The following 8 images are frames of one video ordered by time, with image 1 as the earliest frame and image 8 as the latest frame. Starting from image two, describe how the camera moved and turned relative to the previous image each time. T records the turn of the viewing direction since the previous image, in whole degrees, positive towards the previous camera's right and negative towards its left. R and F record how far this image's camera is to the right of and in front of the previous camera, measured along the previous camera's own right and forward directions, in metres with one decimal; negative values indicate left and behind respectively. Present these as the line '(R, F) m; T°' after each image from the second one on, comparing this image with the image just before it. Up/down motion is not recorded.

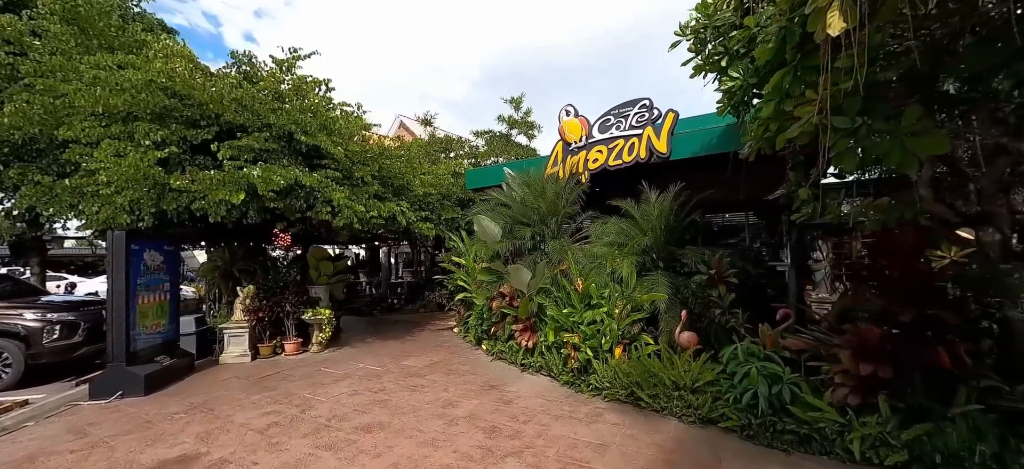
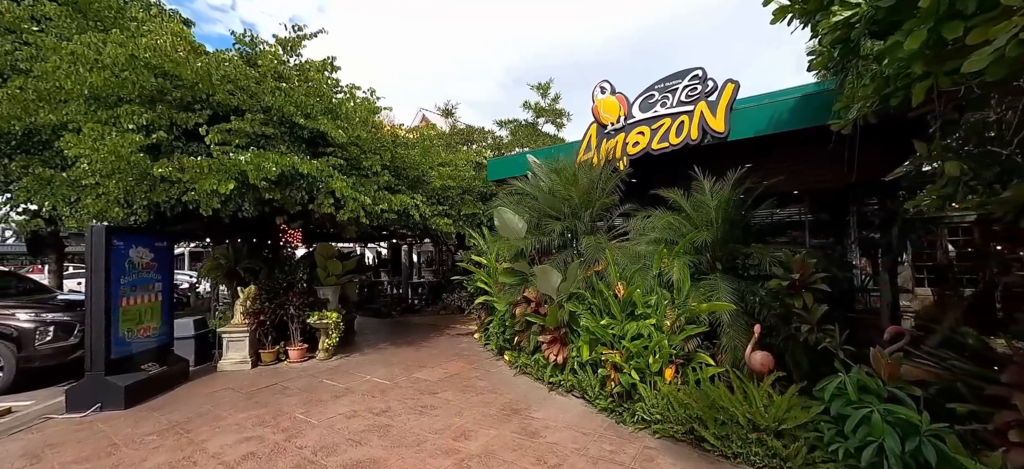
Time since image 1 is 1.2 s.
(0.0, +0.8) m; -3°
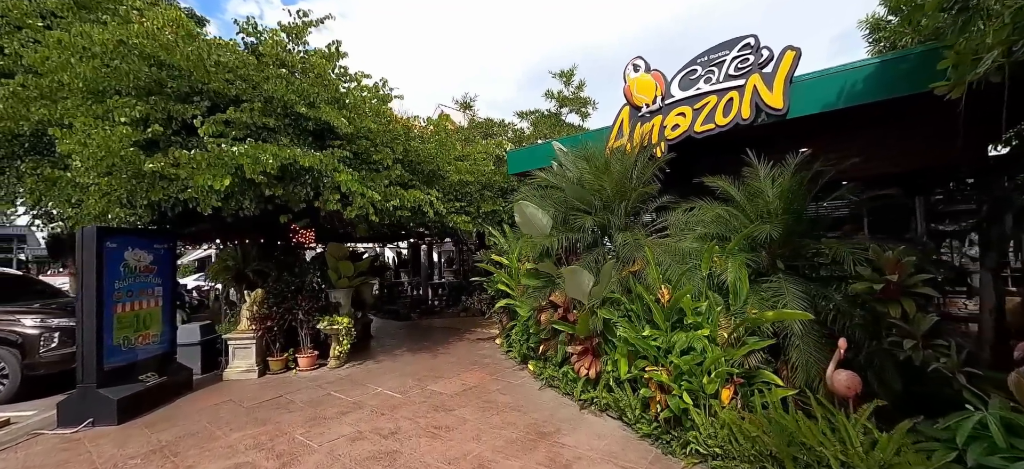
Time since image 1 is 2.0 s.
(0.0, +0.5) m; -3°
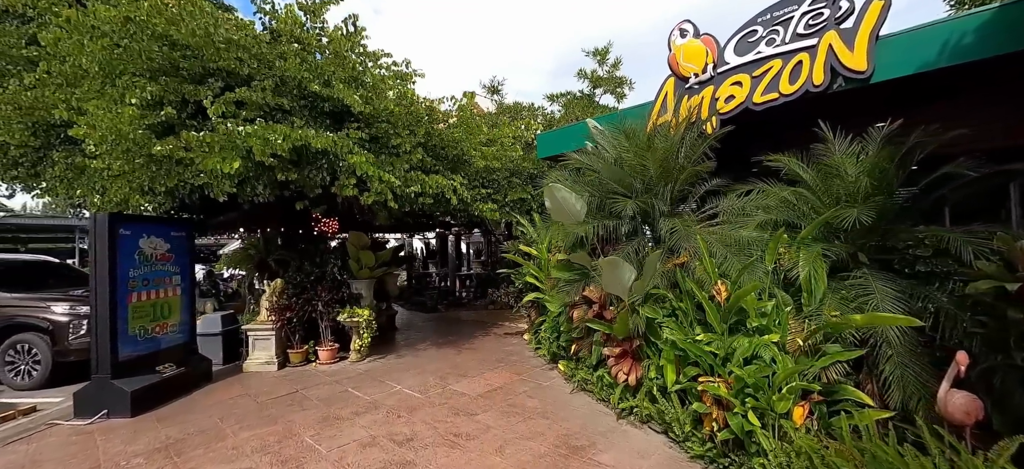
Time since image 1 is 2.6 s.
(0.0, +0.4) m; -4°
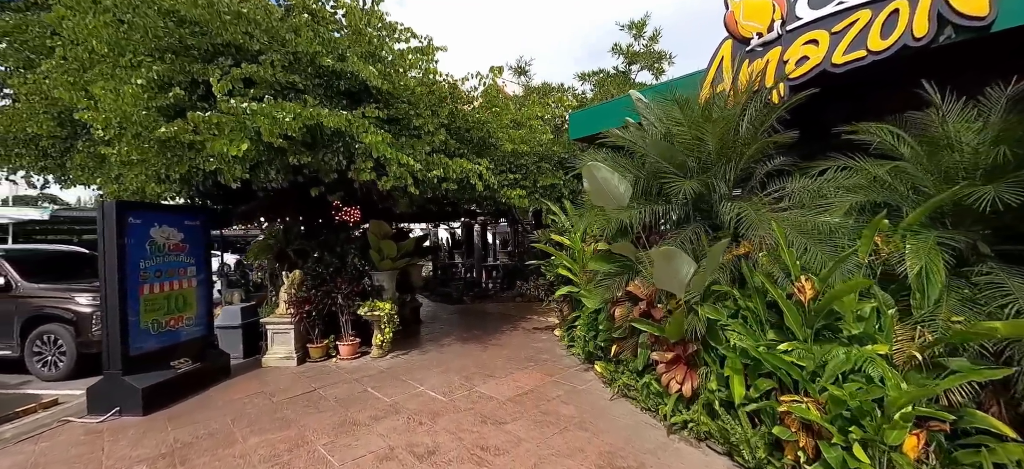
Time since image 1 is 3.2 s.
(-0.1, +0.4) m; -3°
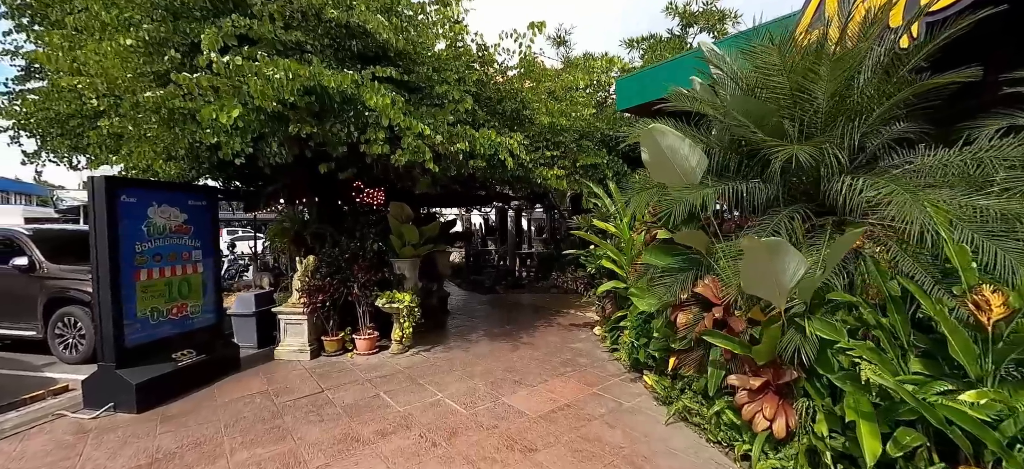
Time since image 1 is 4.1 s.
(0.0, +0.6) m; -5°
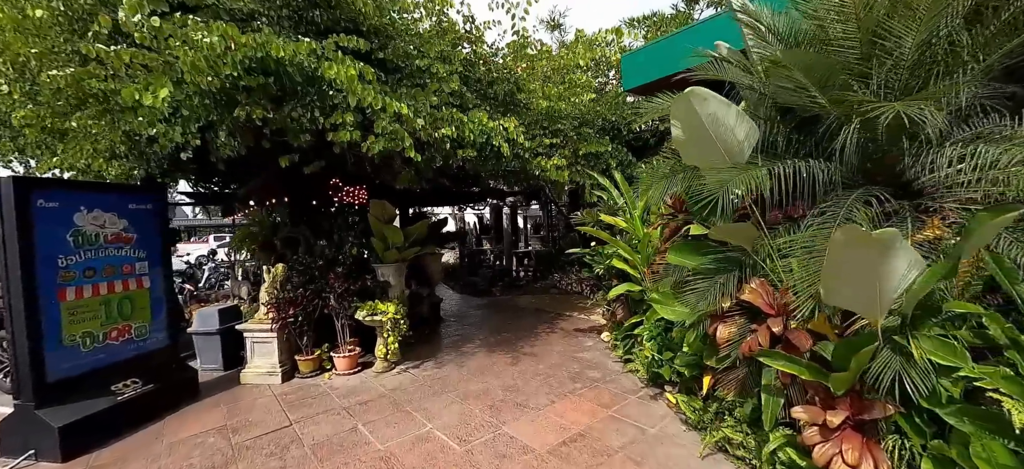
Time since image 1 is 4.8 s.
(0.0, +0.5) m; +1°
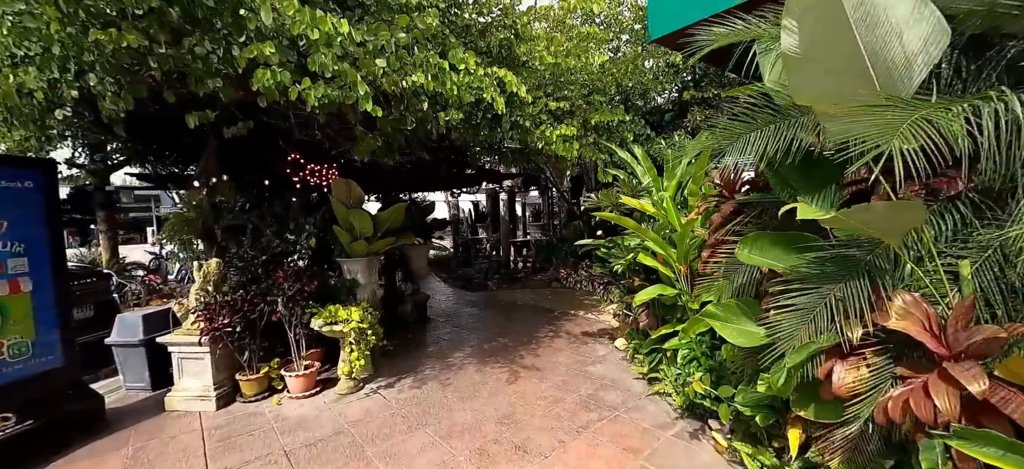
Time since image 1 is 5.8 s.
(0.0, +0.8) m; 0°
